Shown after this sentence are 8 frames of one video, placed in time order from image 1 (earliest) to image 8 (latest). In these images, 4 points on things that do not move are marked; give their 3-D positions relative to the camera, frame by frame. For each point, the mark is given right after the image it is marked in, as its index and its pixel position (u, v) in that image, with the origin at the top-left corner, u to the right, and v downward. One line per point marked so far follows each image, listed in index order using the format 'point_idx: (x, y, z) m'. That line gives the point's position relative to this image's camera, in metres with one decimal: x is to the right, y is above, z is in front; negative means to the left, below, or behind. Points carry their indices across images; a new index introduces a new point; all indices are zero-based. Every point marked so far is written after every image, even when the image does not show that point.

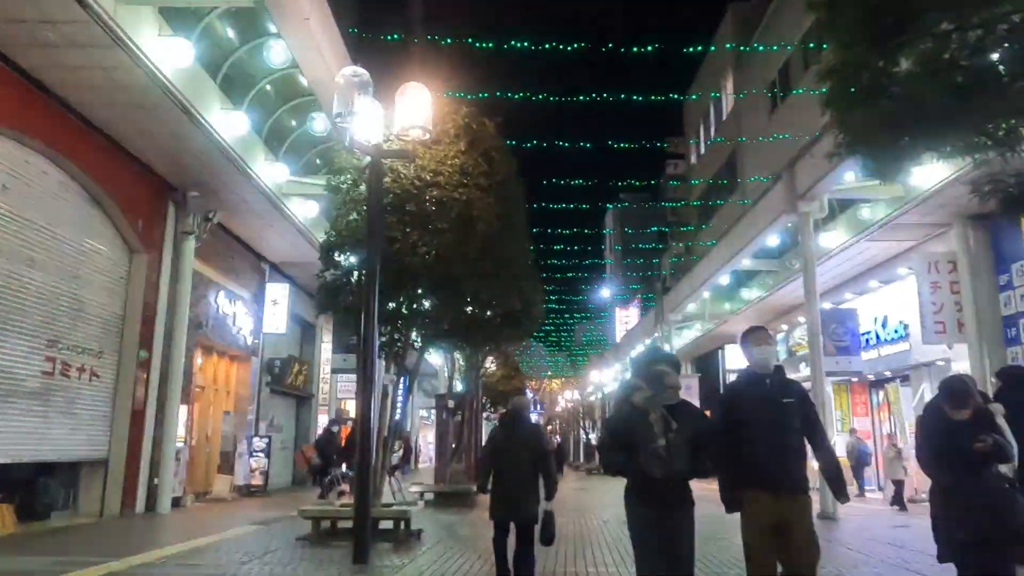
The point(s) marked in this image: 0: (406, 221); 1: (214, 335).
0: (-1.3, +0.8, +9.6) m
1: (-6.3, -1.0, +16.6) m
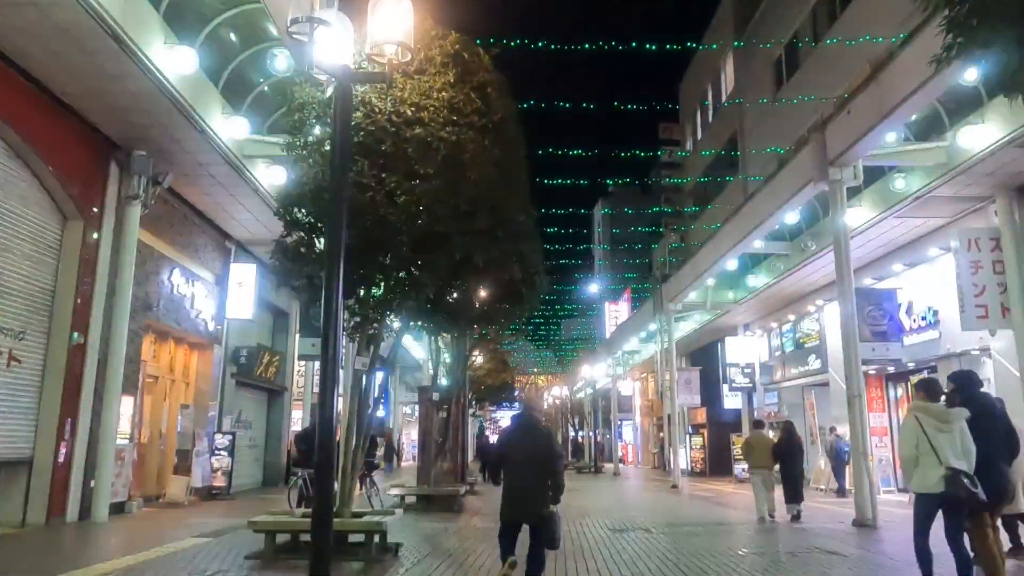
0: (-1.3, +1.2, +7.8) m
1: (-6.4, -0.6, +14.7) m
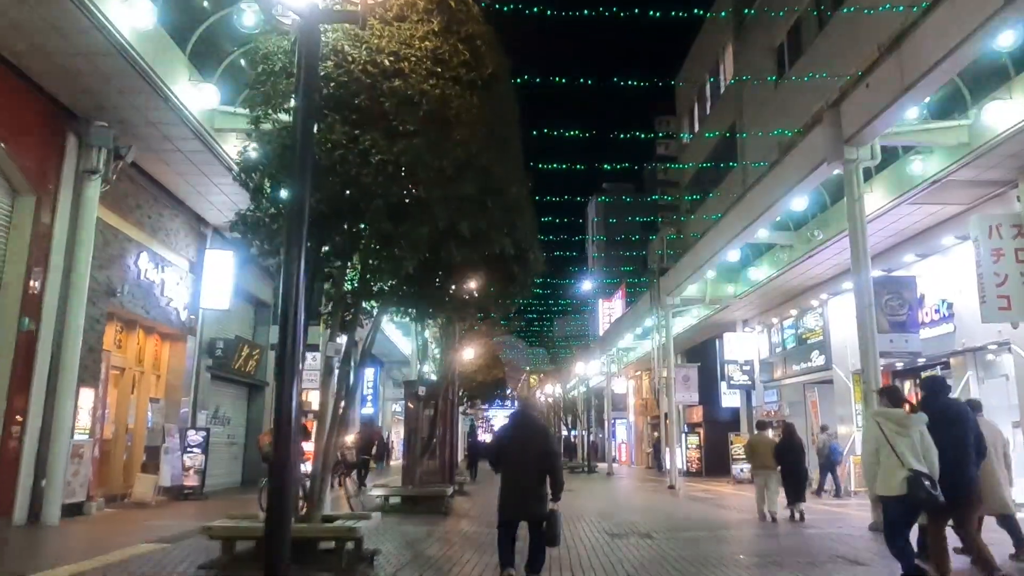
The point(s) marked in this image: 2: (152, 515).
0: (-1.3, +1.4, +6.8) m
1: (-6.6, -0.3, +13.7) m
2: (-6.0, -3.7, +13.0) m
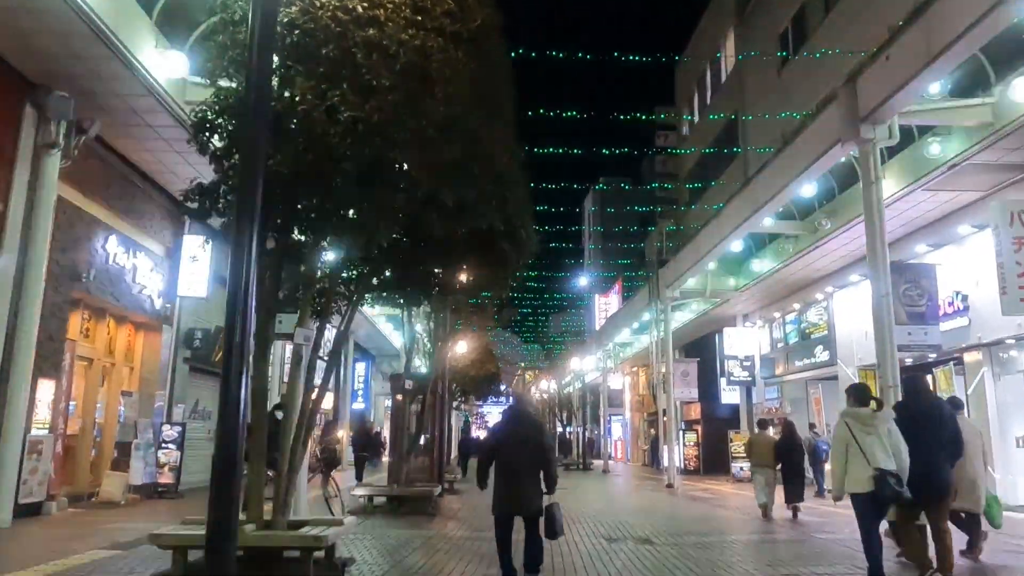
0: (-1.4, +1.6, +6.0) m
1: (-6.7, -0.1, +12.9) m
2: (-6.1, -3.5, +12.2) m
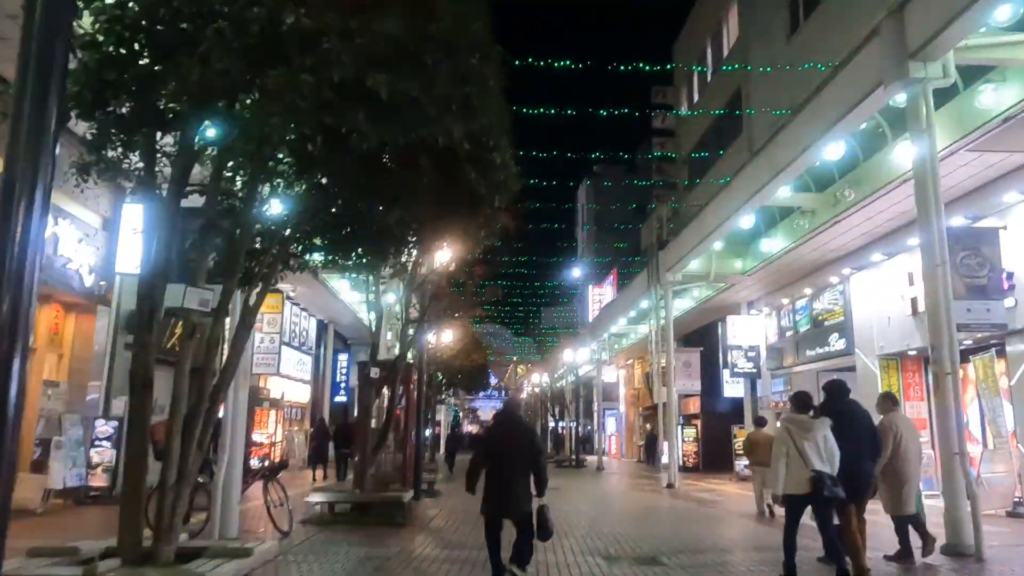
0: (-1.6, +2.0, +4.1) m
1: (-6.9, +0.3, +11.0) m
2: (-6.3, -3.1, +10.3) m
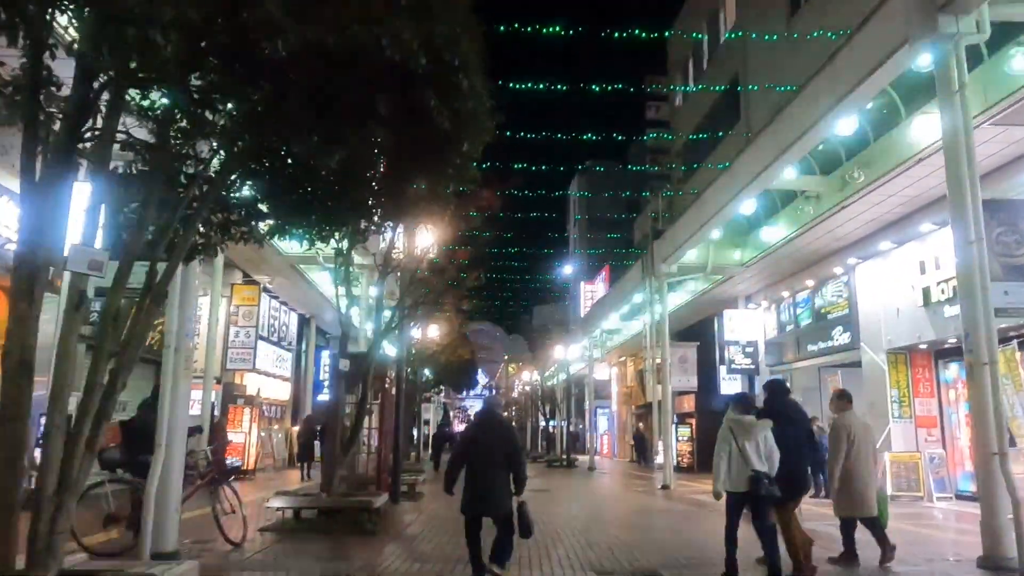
0: (-1.7, +2.2, +3.1) m
1: (-7.1, +0.6, +9.8) m
2: (-6.5, -2.9, +9.2) m
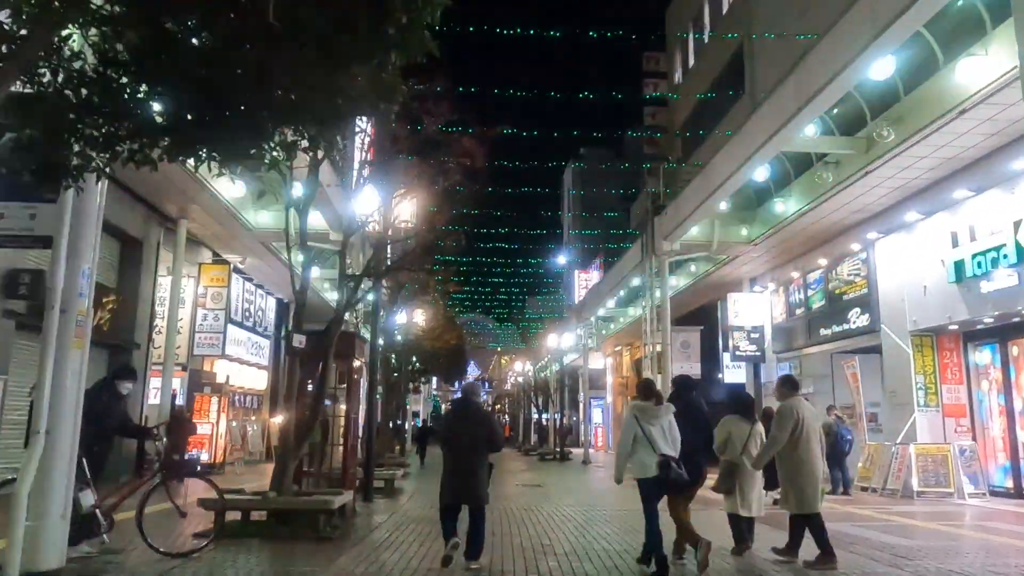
0: (-1.9, +2.5, +1.5) m
1: (-7.3, +1.0, +8.2) m
2: (-6.7, -2.5, +7.6) m
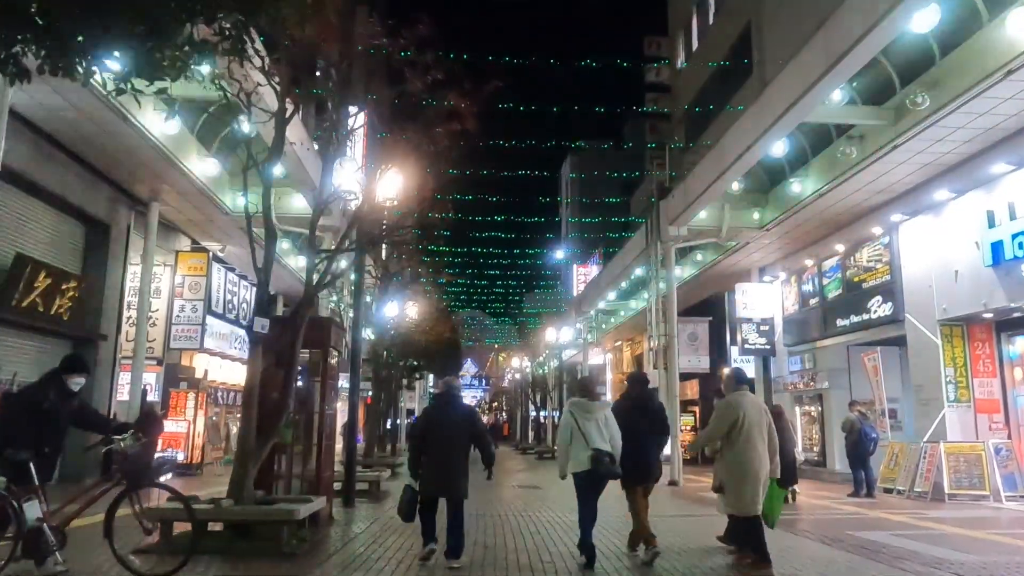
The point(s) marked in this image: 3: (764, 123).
0: (-1.9, +2.8, +0.3) m
1: (-7.4, +1.2, +7.0) m
2: (-6.8, -2.2, +6.4) m
3: (+4.2, +2.7, +13.1) m
